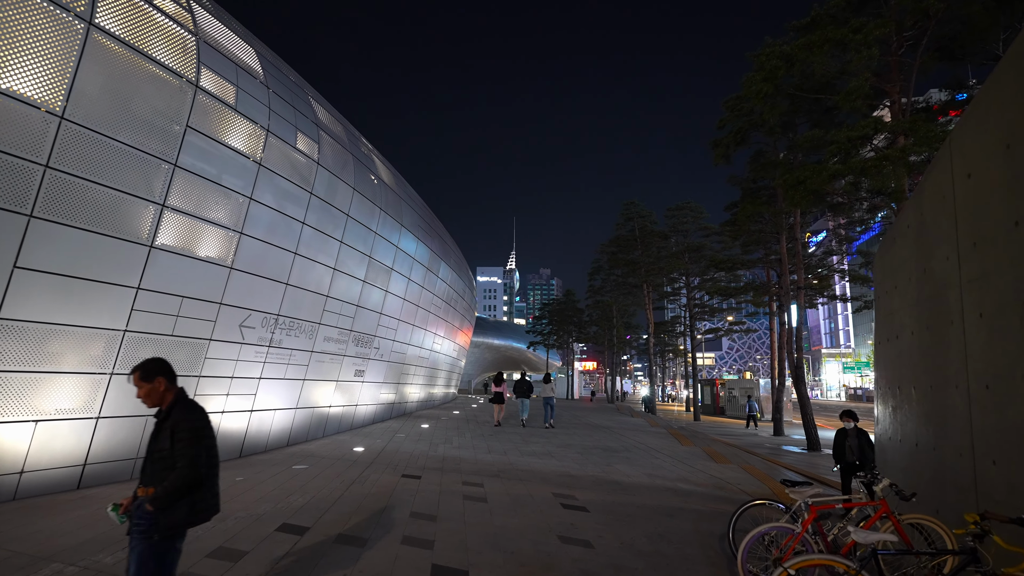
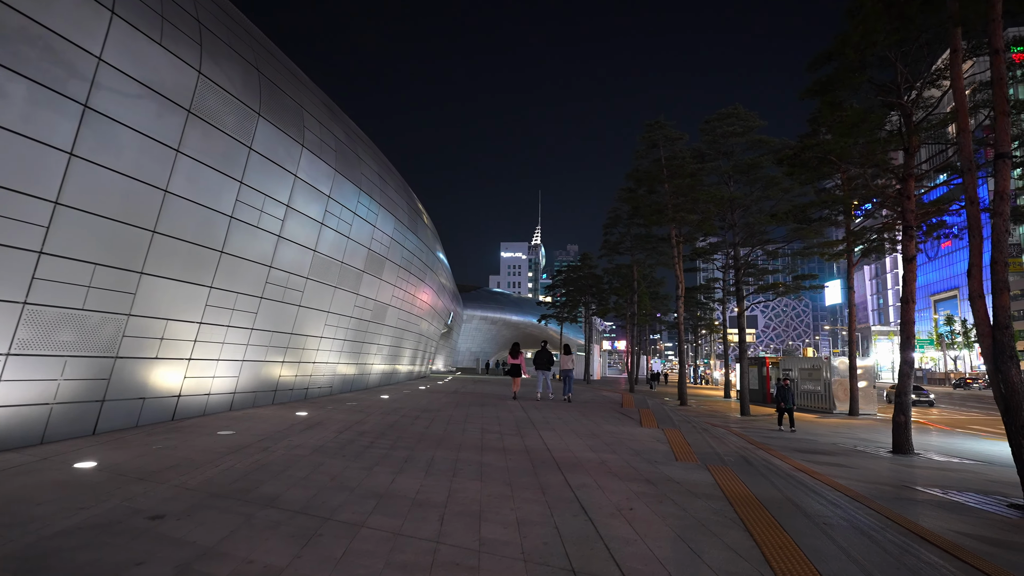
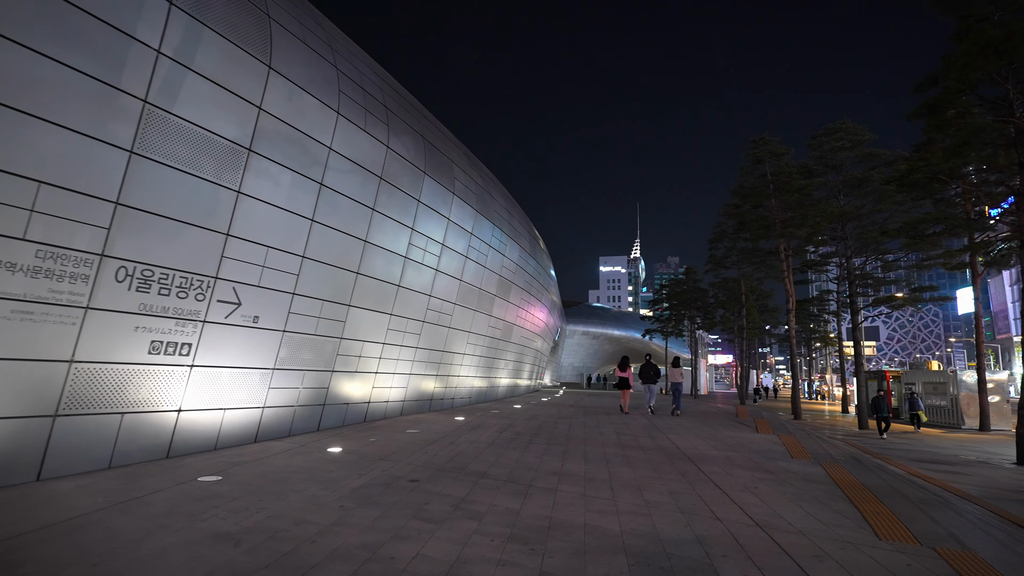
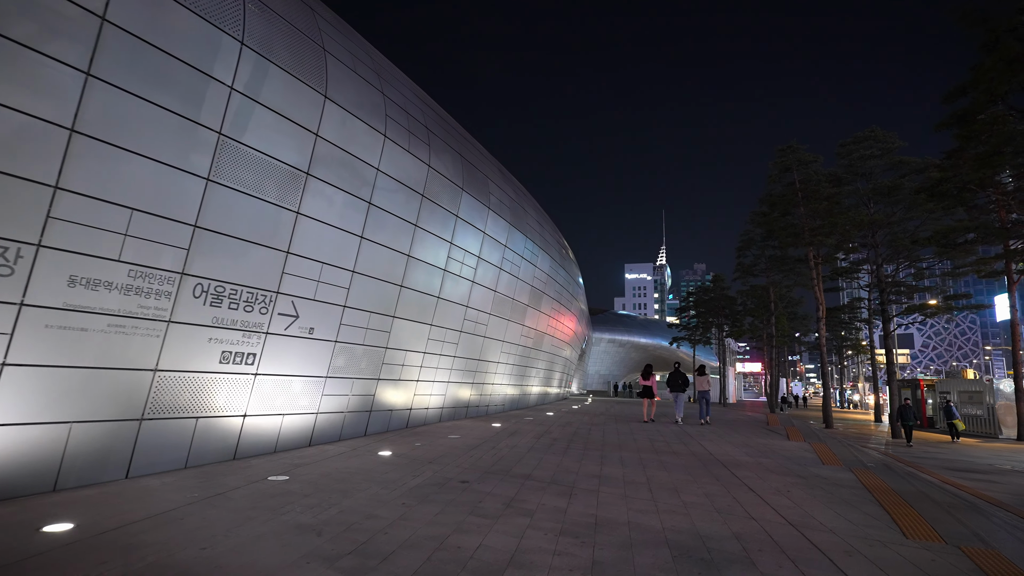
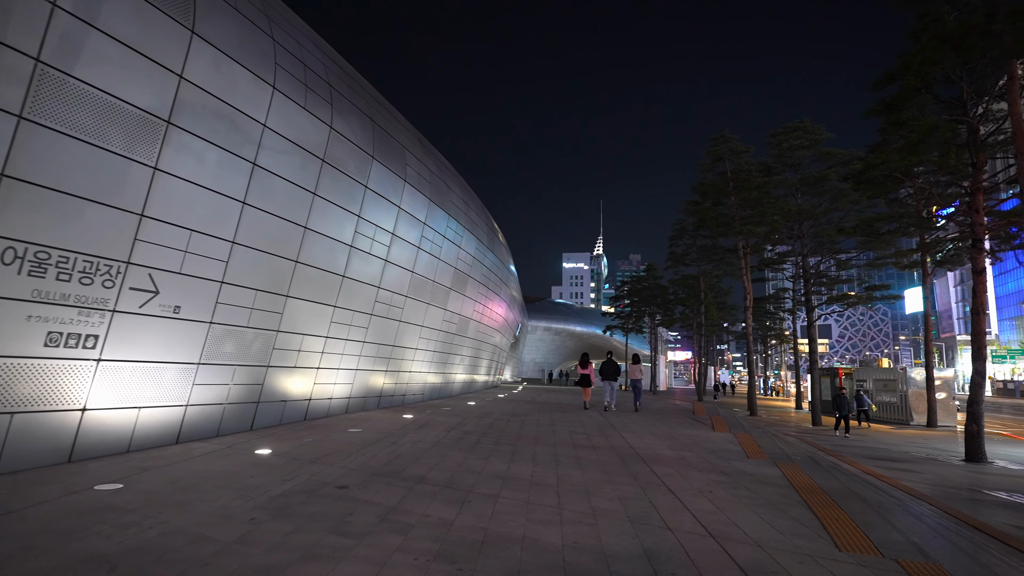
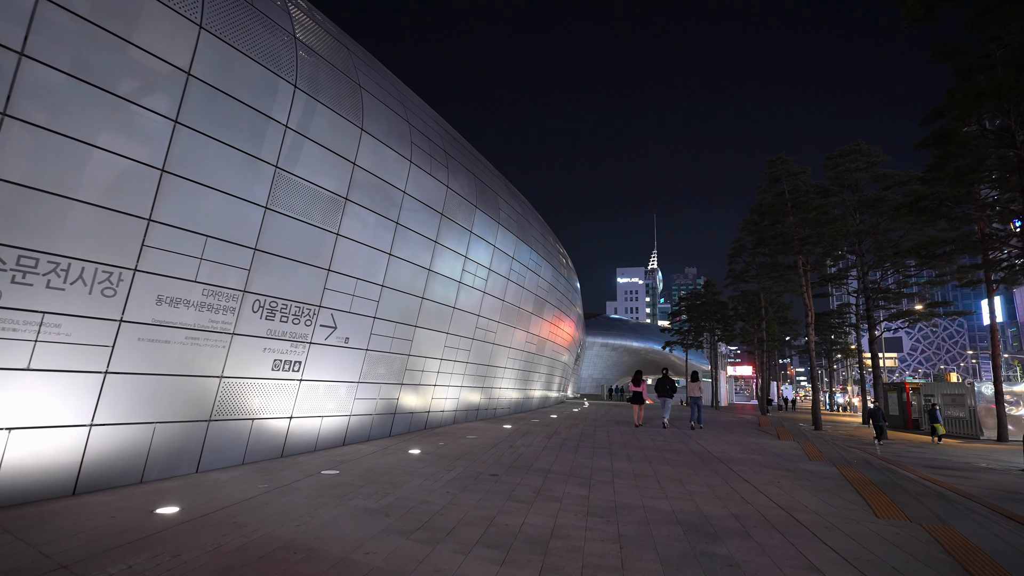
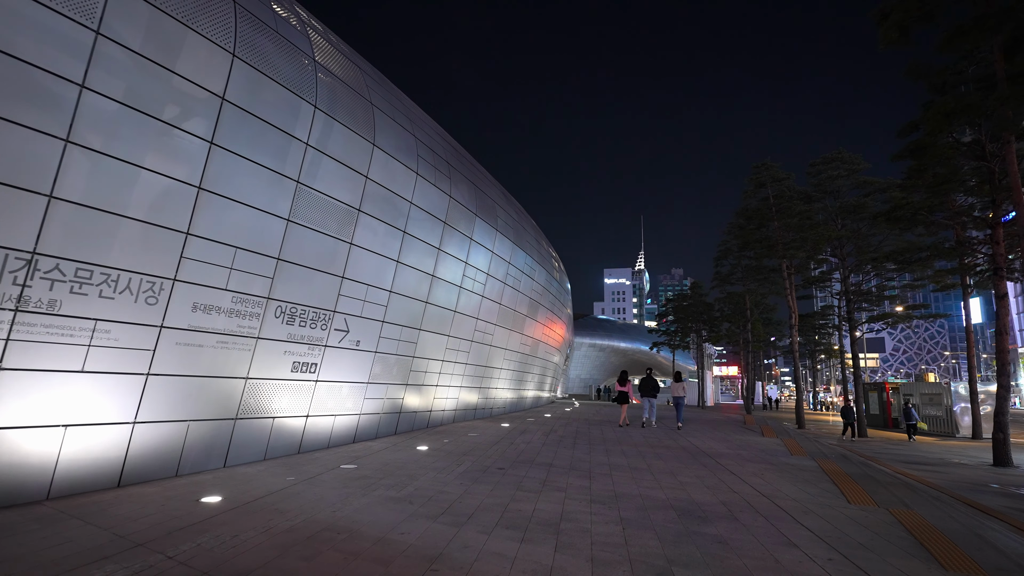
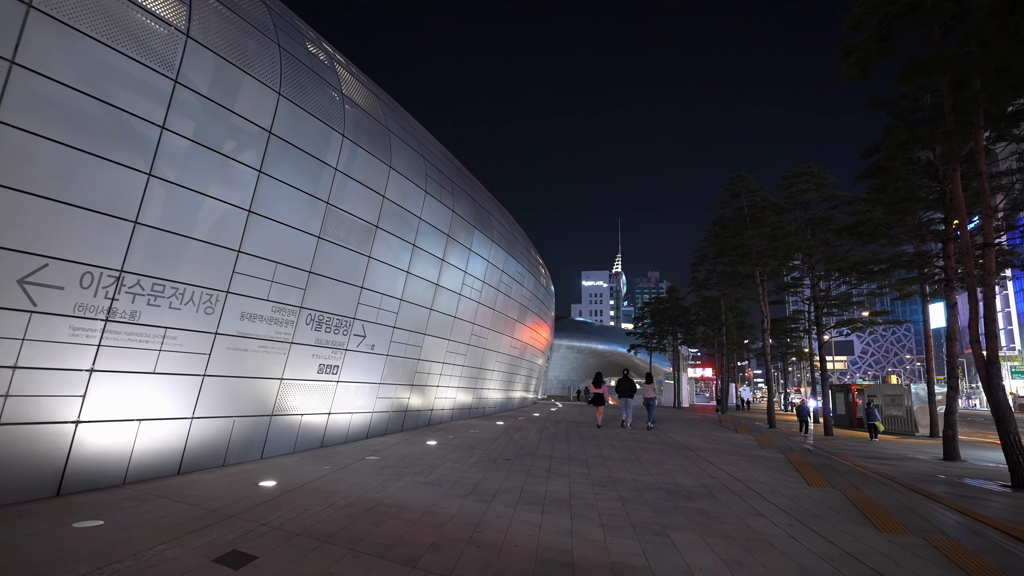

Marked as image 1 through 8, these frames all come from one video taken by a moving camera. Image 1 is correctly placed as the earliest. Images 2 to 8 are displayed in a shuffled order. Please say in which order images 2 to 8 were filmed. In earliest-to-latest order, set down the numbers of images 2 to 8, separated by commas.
8, 7, 6, 4, 3, 5, 2
